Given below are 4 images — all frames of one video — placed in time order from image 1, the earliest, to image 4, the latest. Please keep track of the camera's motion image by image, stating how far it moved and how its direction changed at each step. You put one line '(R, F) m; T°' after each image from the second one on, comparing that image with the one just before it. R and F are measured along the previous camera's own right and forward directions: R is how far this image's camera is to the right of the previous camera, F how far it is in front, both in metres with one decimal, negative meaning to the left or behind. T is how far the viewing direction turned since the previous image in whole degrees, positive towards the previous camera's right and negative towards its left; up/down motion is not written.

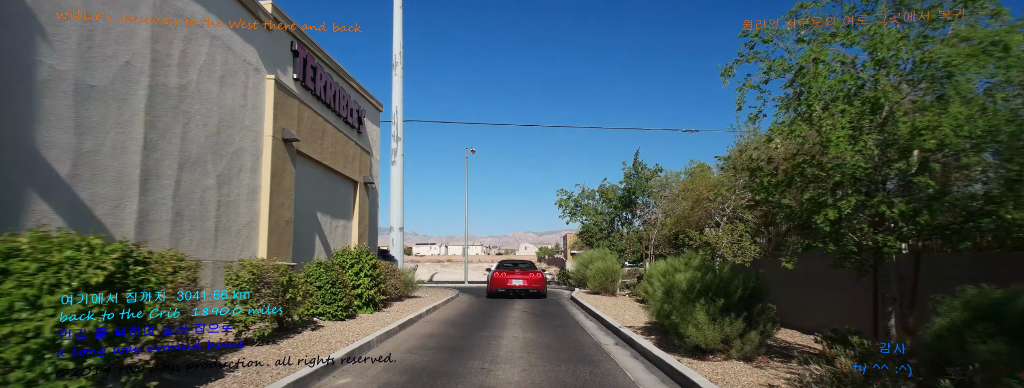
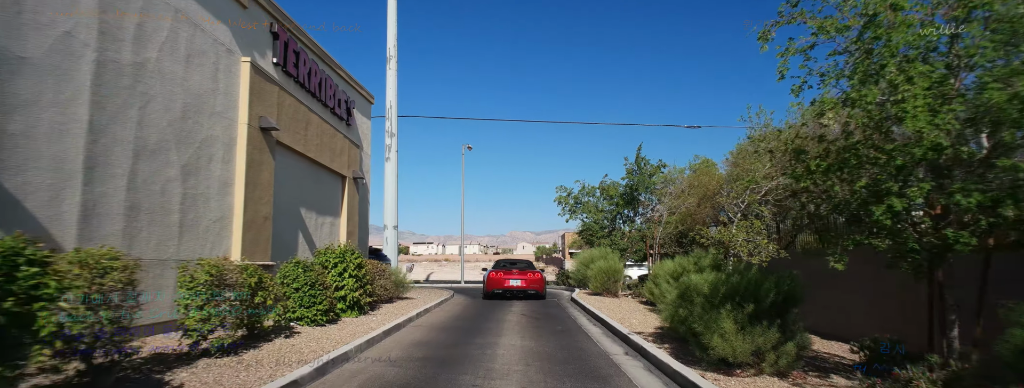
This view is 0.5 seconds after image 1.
(0.0, +1.0) m; 0°
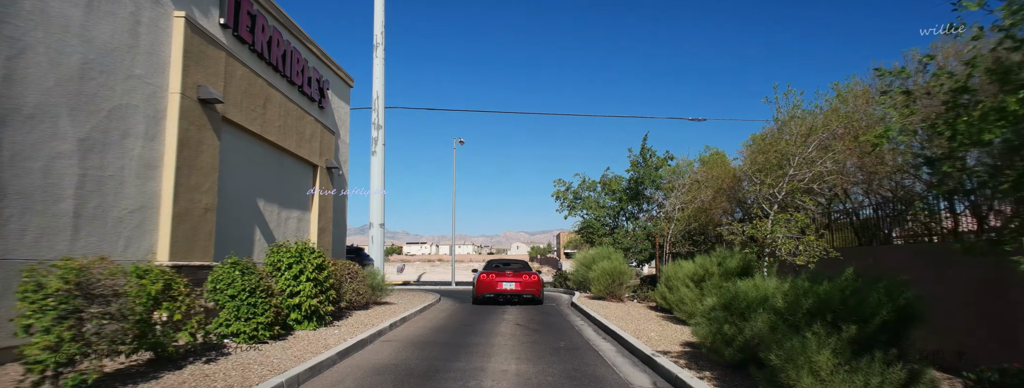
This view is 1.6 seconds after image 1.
(0.0, +2.0) m; +1°
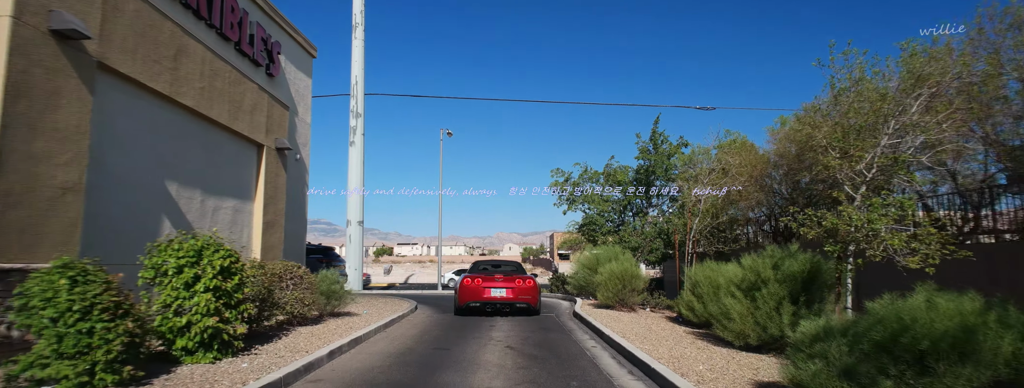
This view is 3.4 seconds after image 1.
(+0.1, +2.8) m; +1°
